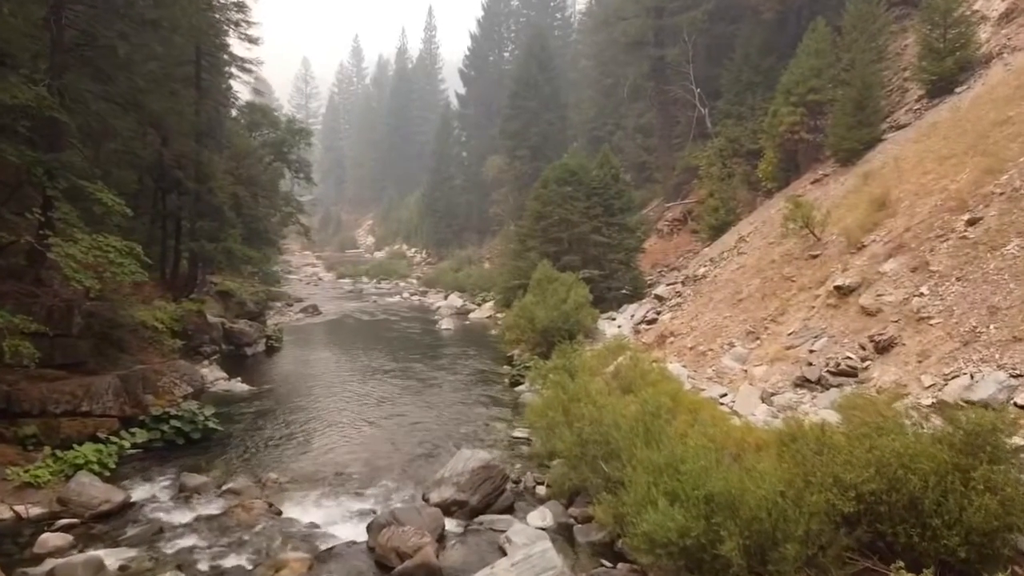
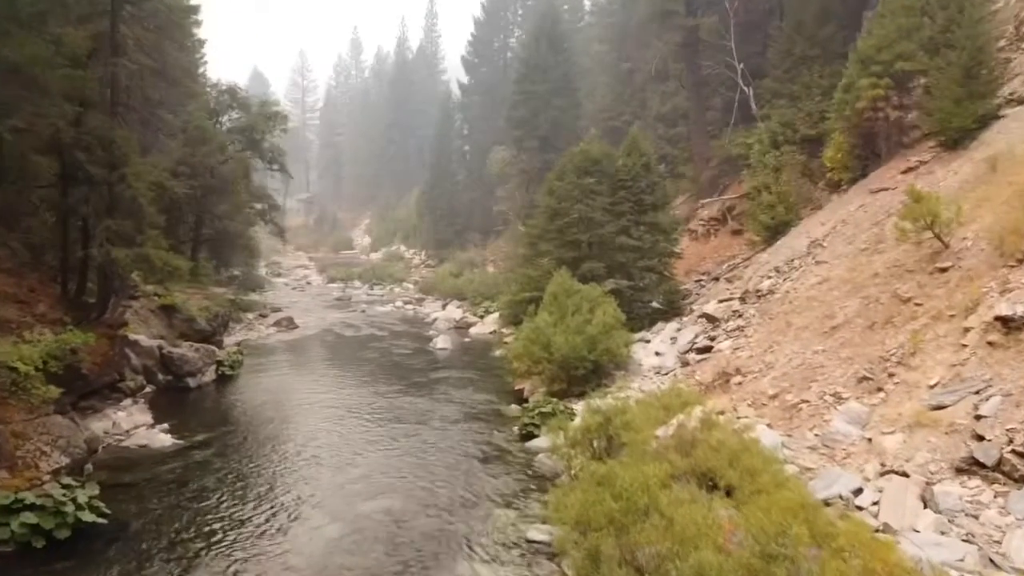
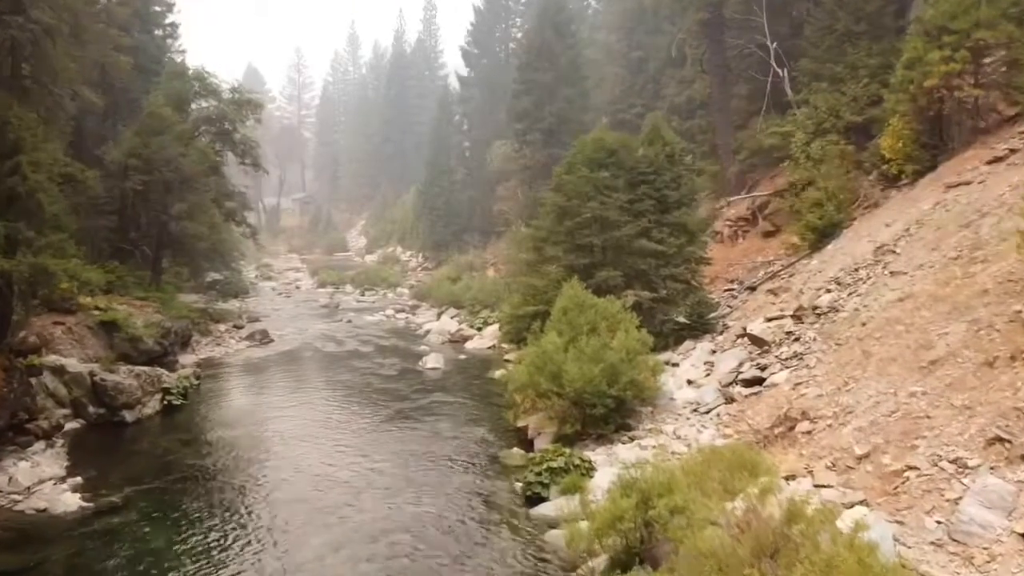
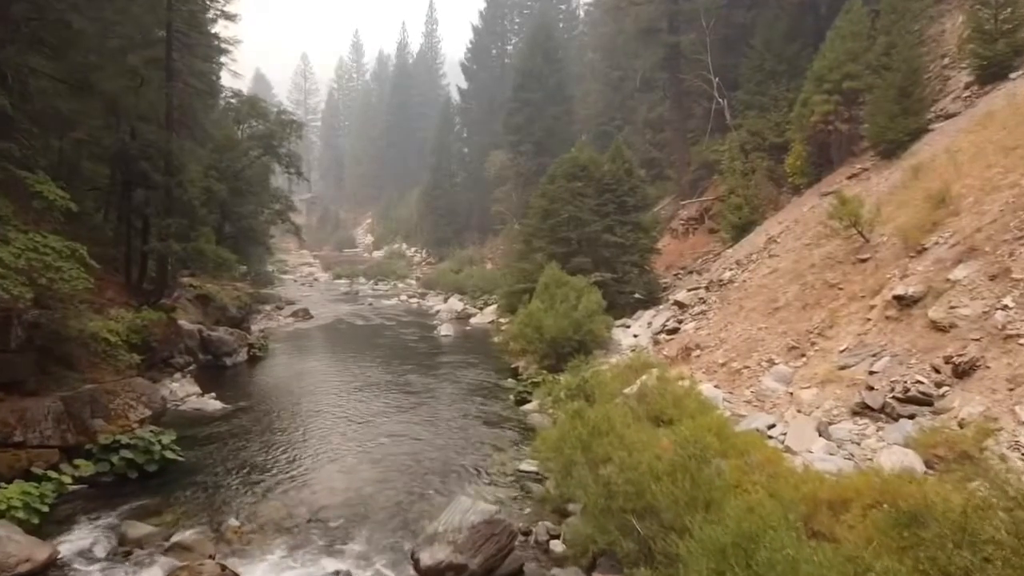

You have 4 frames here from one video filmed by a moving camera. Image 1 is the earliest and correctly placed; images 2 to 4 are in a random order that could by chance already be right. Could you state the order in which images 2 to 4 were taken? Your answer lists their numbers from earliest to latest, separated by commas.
4, 2, 3
